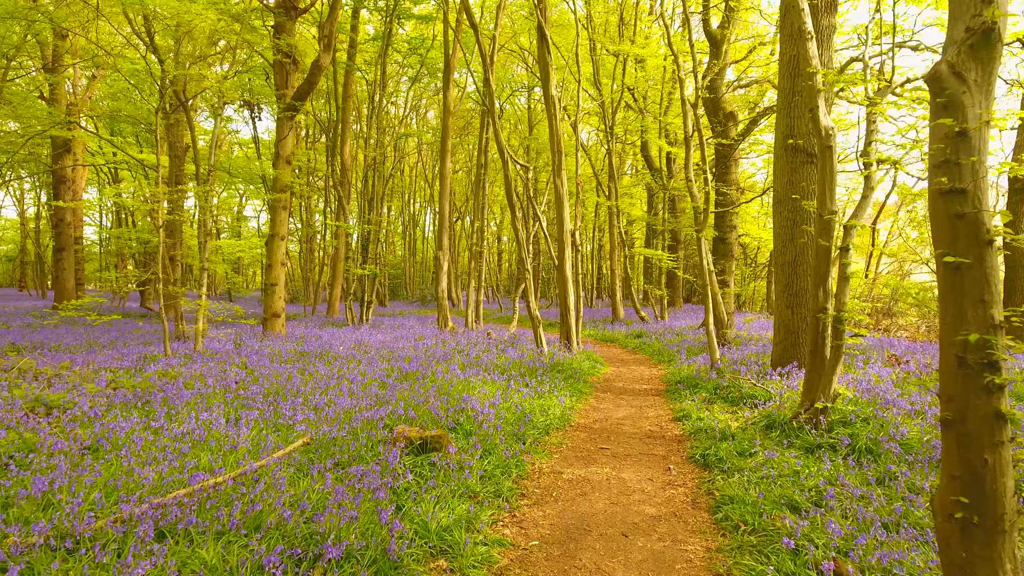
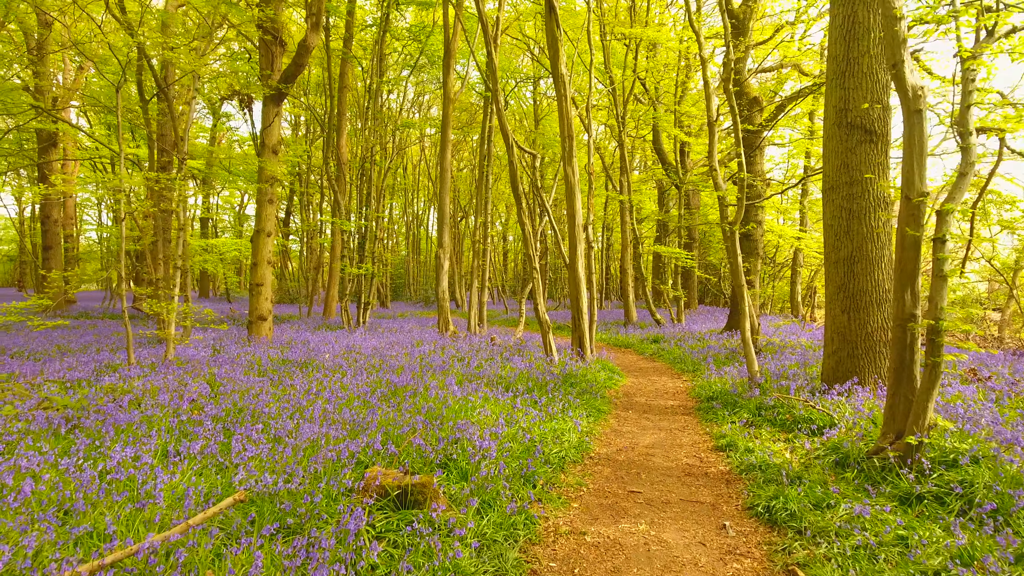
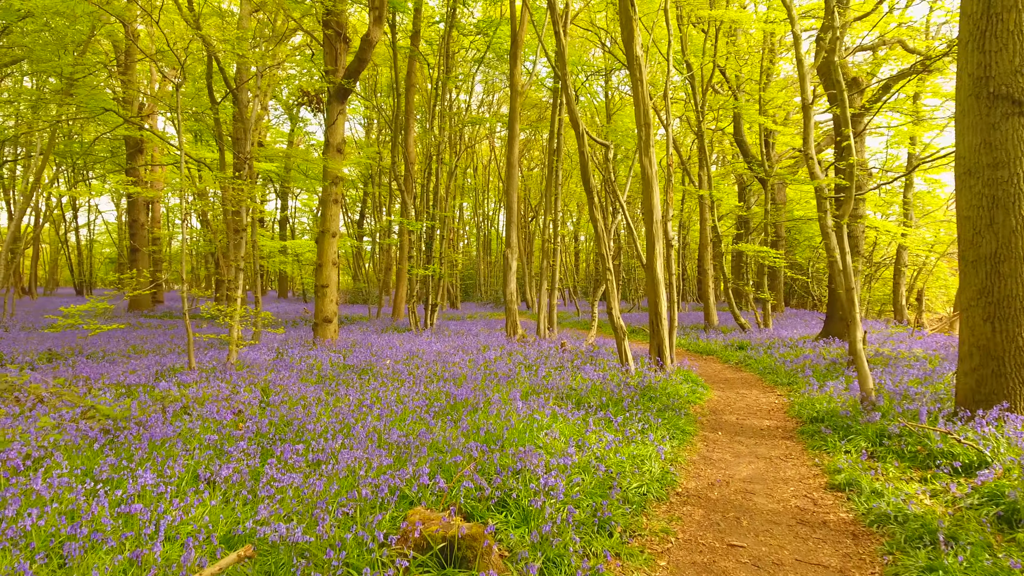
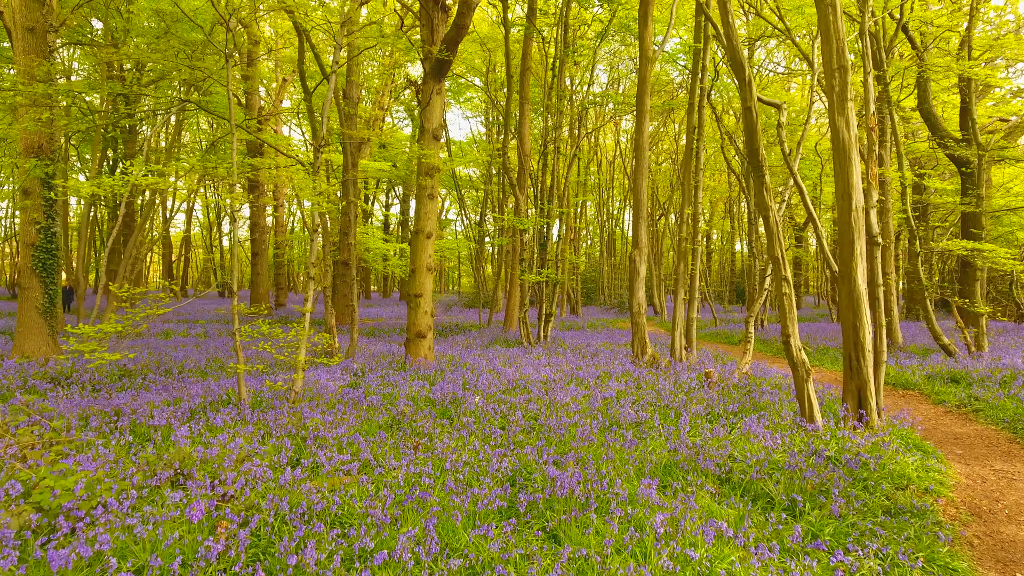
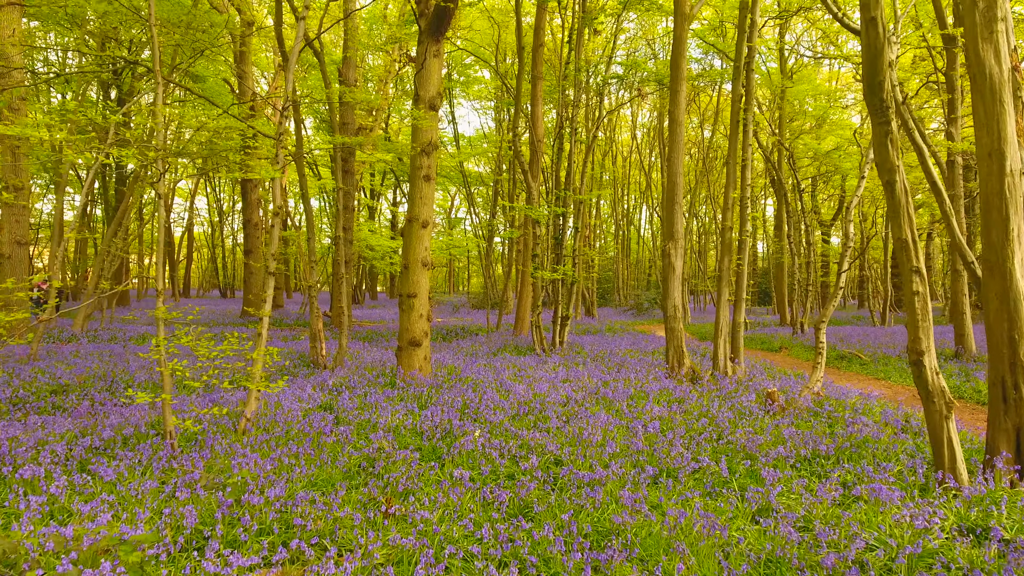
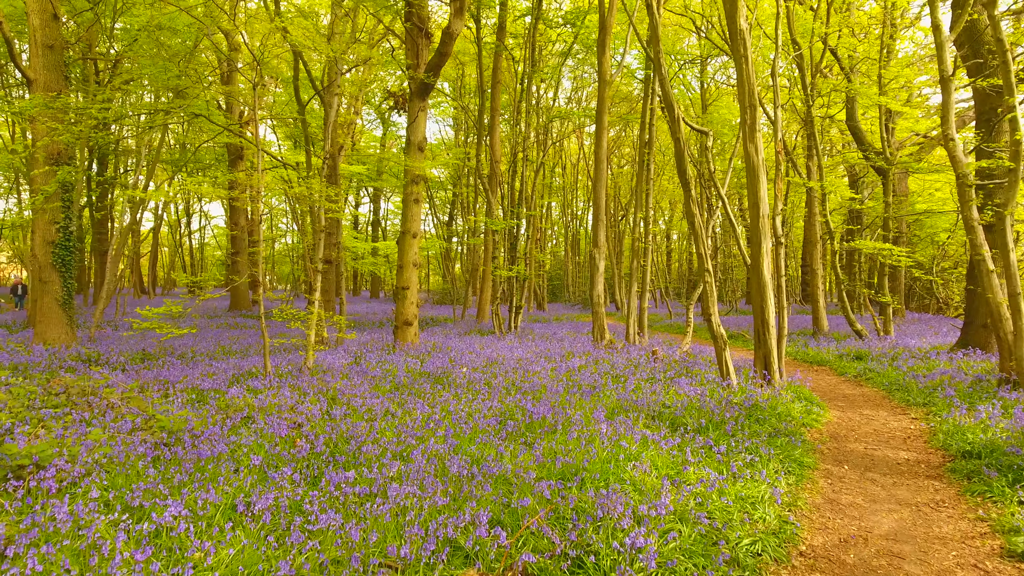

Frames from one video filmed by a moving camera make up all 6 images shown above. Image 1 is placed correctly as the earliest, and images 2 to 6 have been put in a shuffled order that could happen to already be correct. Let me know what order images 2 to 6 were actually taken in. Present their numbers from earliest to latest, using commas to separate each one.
2, 3, 6, 4, 5
